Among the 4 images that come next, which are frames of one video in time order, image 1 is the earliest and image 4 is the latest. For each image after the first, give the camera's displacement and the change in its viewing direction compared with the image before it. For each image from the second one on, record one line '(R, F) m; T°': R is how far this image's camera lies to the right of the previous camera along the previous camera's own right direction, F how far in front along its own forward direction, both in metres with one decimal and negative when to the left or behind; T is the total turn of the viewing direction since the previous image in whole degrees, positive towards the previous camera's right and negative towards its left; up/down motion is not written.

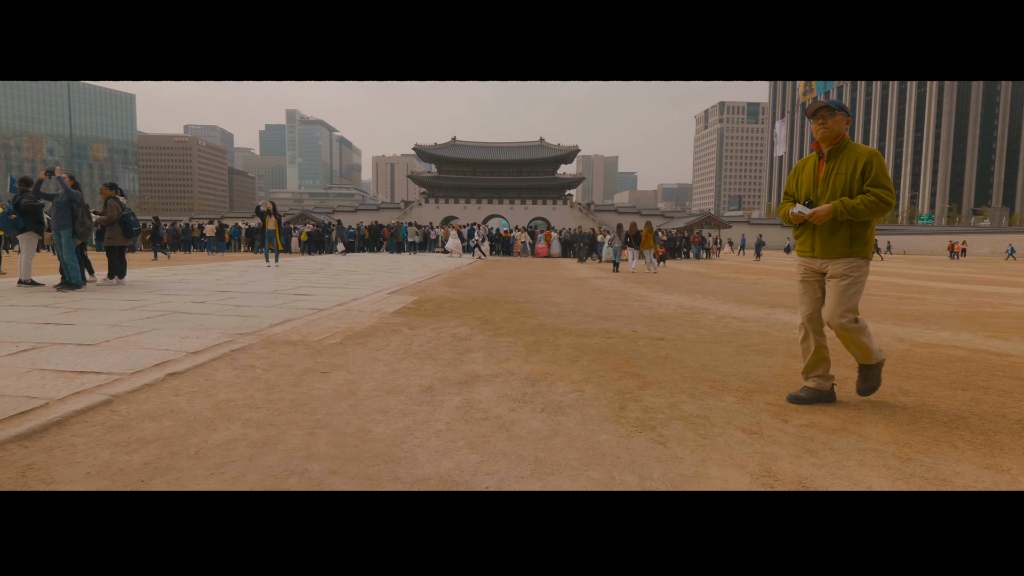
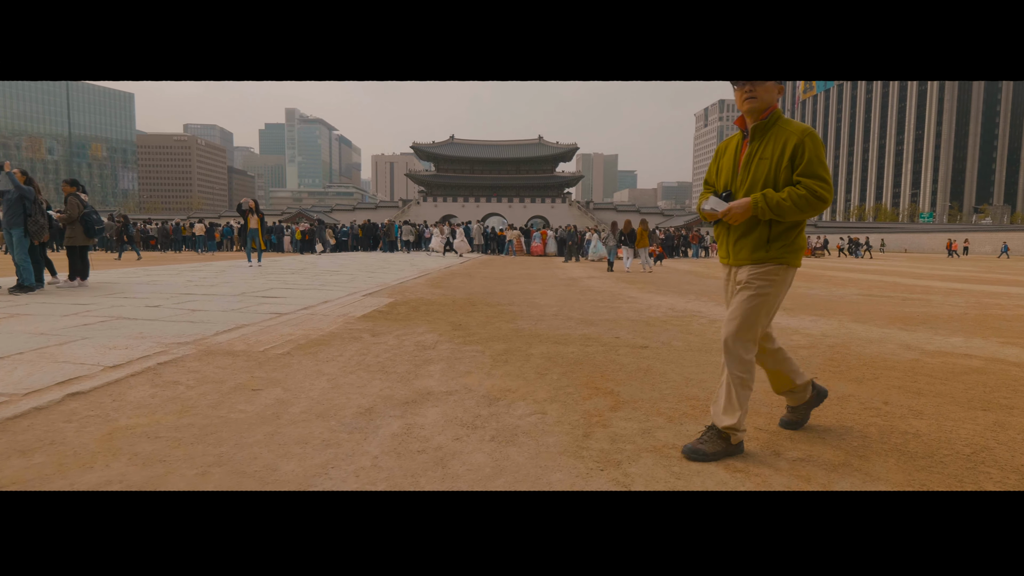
(+0.2, +0.4) m; 0°
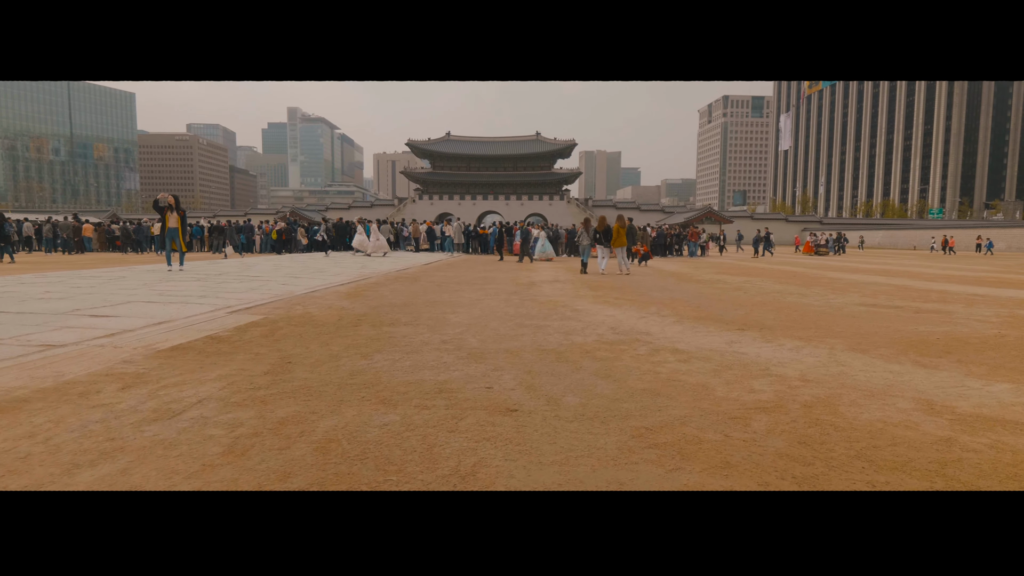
(+0.7, +1.4) m; 0°
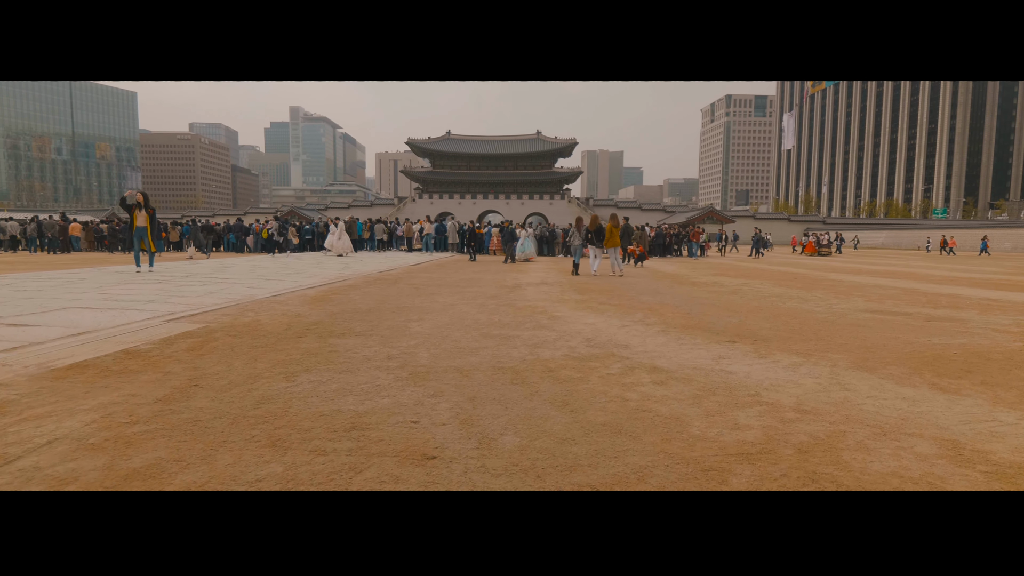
(+0.2, +0.5) m; 0°
